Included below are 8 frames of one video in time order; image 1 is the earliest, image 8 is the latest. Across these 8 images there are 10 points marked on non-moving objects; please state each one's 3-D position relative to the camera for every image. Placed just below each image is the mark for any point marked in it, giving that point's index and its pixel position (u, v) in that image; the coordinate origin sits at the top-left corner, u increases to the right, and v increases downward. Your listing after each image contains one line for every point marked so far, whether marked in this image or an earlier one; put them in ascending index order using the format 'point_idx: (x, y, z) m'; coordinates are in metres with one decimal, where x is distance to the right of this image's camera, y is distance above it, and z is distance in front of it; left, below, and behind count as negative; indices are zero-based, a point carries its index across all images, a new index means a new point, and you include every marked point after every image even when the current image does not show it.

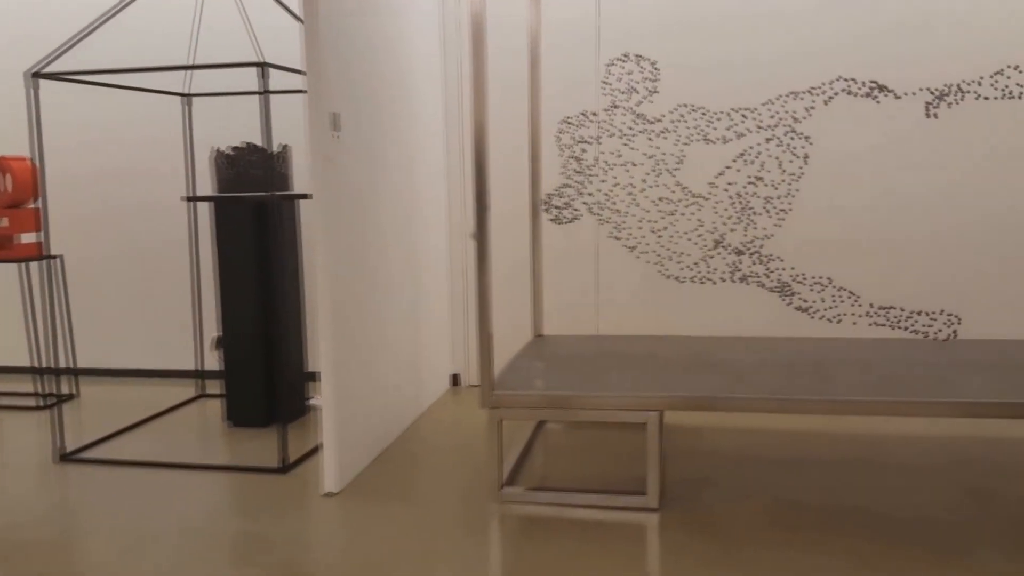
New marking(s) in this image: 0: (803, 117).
0: (+1.2, +0.7, +3.4) m
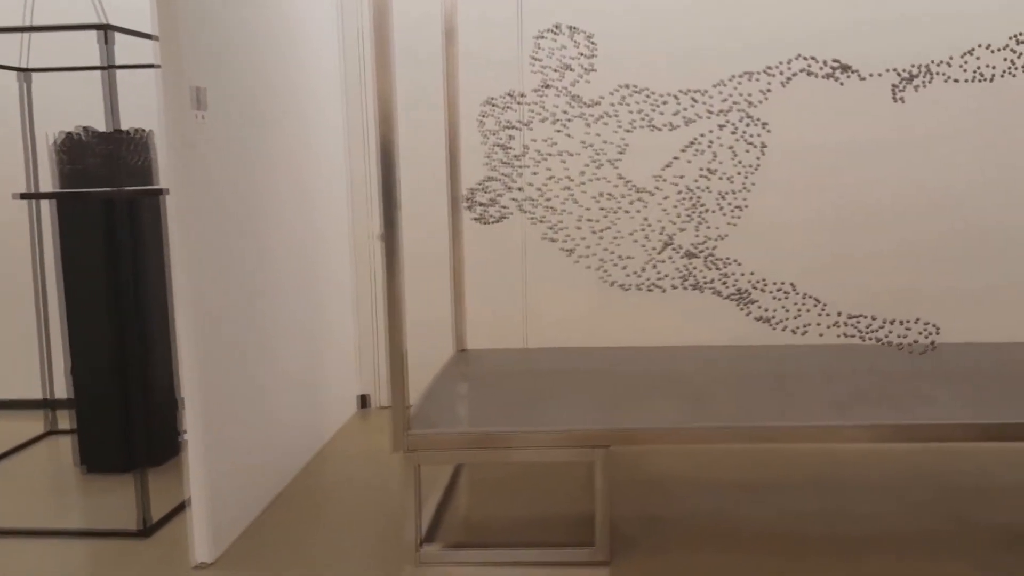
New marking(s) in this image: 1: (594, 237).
0: (+0.9, +0.7, +3.0) m
1: (+0.3, +0.2, +3.2) m
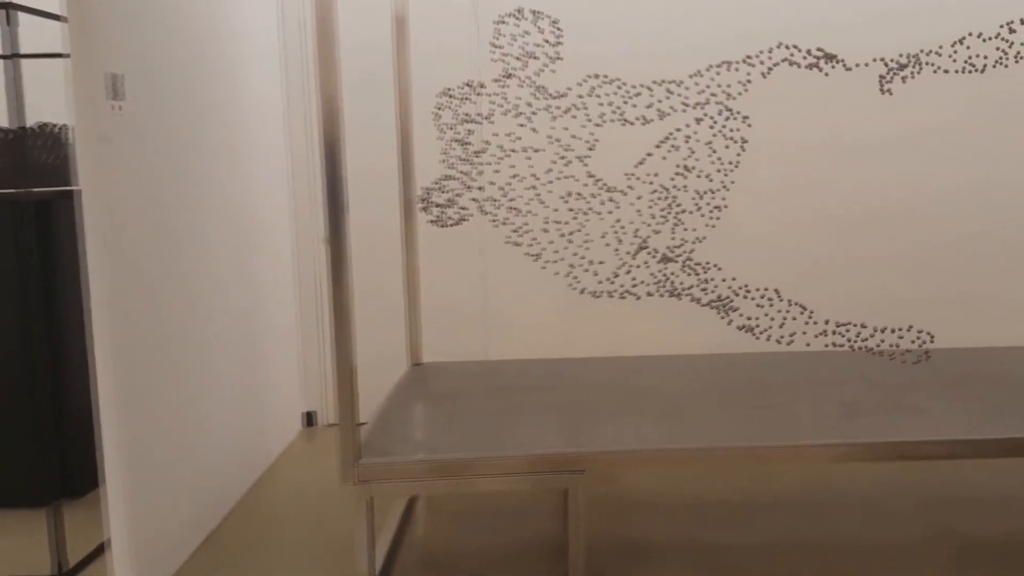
0: (+0.7, +0.6, +2.8) m
1: (+0.2, +0.2, +2.9) m
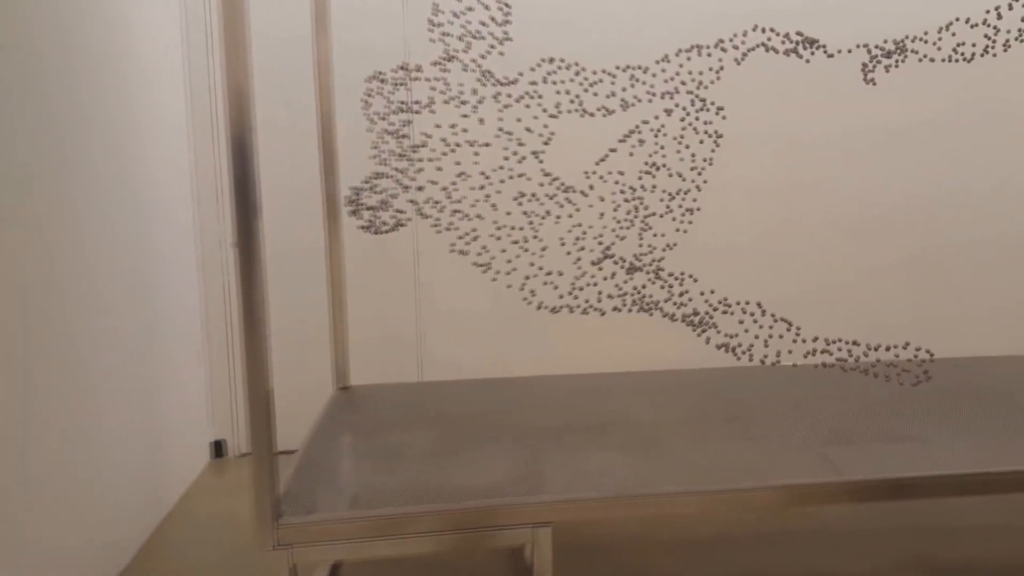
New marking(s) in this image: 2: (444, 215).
0: (+0.6, +0.6, +2.5) m
1: (0.0, +0.1, +2.5) m
2: (-0.2, +0.2, +2.5) m
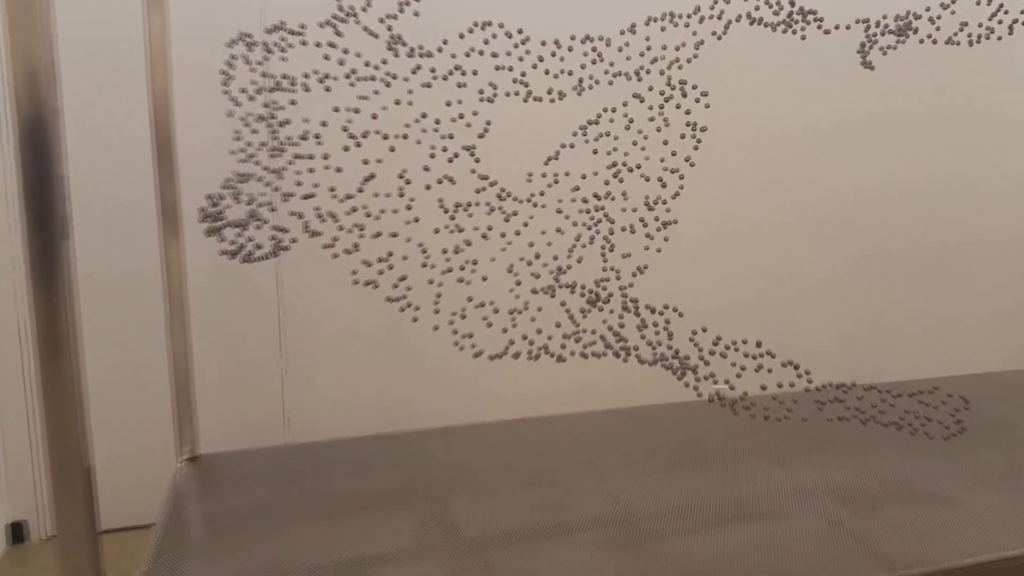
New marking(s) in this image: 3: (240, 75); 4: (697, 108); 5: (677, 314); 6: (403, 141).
0: (+0.4, +0.5, +1.9) m
1: (-0.2, 0.0, +1.9) m
2: (-0.4, +0.1, +1.8) m
3: (-0.6, +0.5, +1.8) m
4: (+0.4, +0.4, +1.9) m
5: (+0.4, -0.1, +2.0) m
6: (-0.2, +0.3, +1.8) m
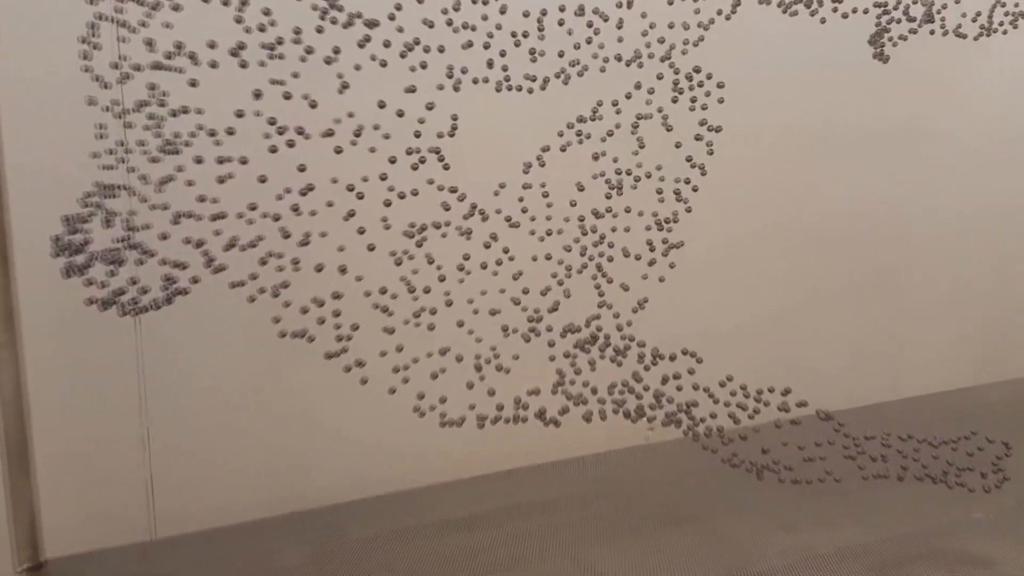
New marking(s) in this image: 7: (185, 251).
0: (+0.3, +0.5, +1.6) m
1: (-0.2, -0.1, +1.4) m
2: (-0.4, 0.0, +1.3) m
3: (-0.6, +0.4, +1.2) m
4: (+0.4, +0.3, +1.6) m
5: (+0.3, -0.1, +1.6) m
6: (-0.3, +0.2, +1.4) m
7: (-0.5, +0.1, +1.3) m
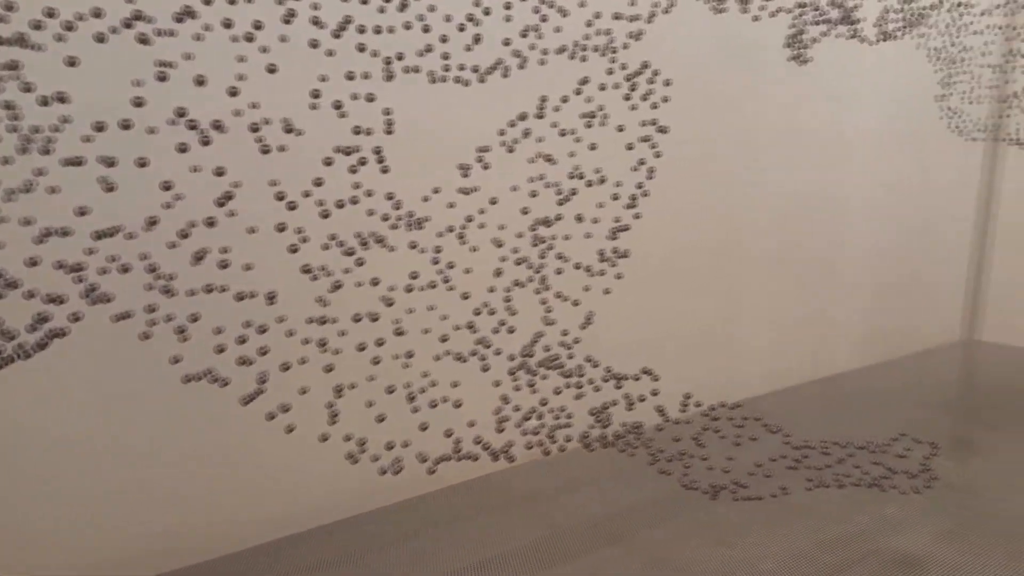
0: (+0.2, +0.4, +1.4) m
1: (-0.3, -0.1, +1.2) m
2: (-0.4, 0.0, +1.1) m
3: (-0.6, +0.3, +0.9) m
4: (+0.2, +0.3, +1.5) m
5: (+0.2, -0.1, +1.5) m
6: (-0.3, +0.2, +1.1) m
7: (-0.6, 0.0, +1.0) m
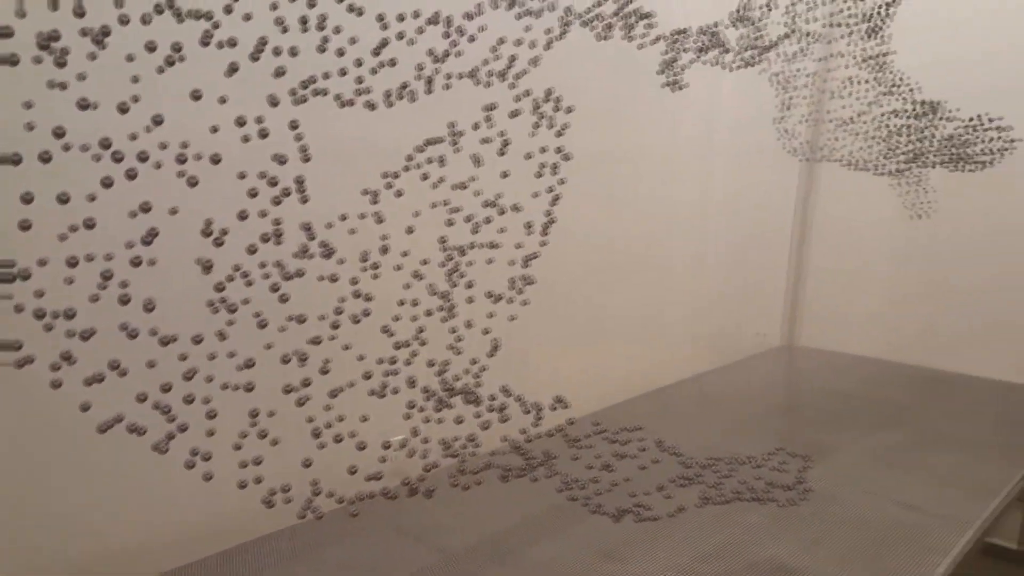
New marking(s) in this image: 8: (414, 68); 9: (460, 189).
0: (0.0, +0.4, +1.4) m
1: (-0.4, -0.1, +1.1) m
2: (-0.5, -0.1, +1.0) m
3: (-0.7, +0.3, +0.8) m
4: (+0.1, +0.3, +1.5) m
5: (0.0, -0.2, +1.5) m
6: (-0.4, +0.1, +1.0) m
7: (-0.6, 0.0, +0.9) m
8: (-0.2, +0.3, +1.3) m
9: (-0.1, +0.2, +1.4) m
